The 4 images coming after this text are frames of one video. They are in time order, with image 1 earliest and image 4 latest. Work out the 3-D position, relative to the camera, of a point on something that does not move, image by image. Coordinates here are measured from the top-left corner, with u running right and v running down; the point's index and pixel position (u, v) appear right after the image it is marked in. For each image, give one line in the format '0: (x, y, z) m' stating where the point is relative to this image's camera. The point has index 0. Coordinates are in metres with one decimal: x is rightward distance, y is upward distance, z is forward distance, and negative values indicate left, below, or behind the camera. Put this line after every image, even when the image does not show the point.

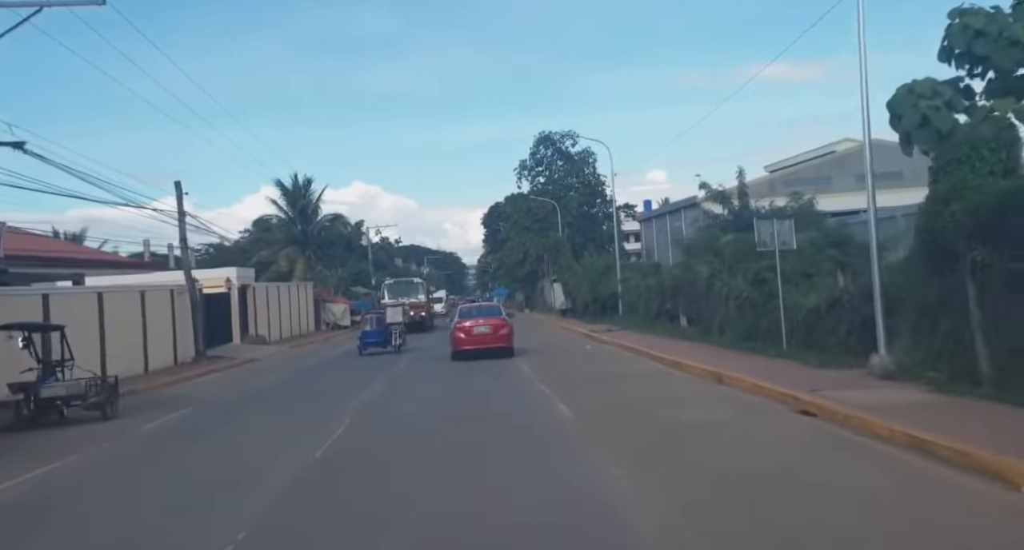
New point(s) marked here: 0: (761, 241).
0: (+5.8, +0.8, +17.7) m
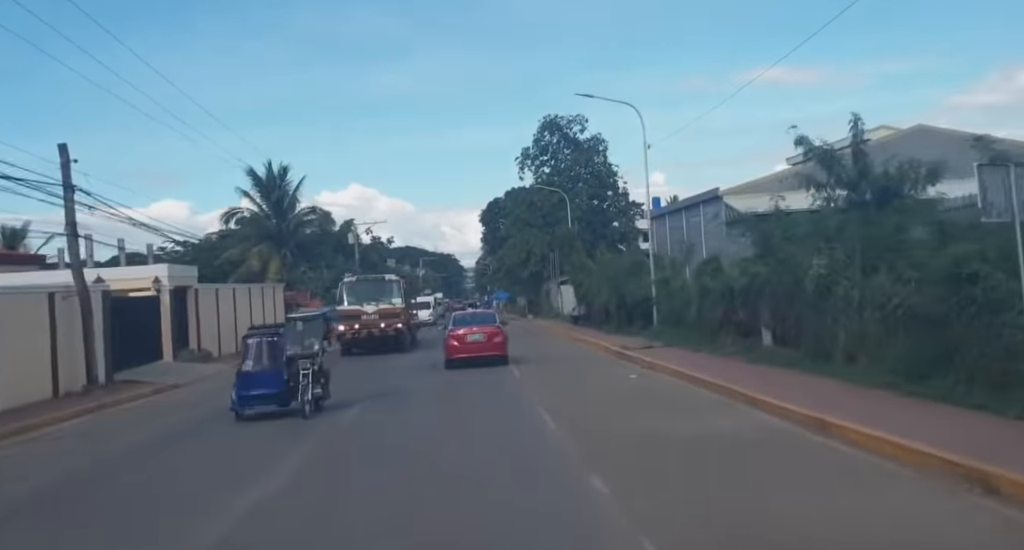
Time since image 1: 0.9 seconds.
0: (+6.1, +0.9, +9.7) m
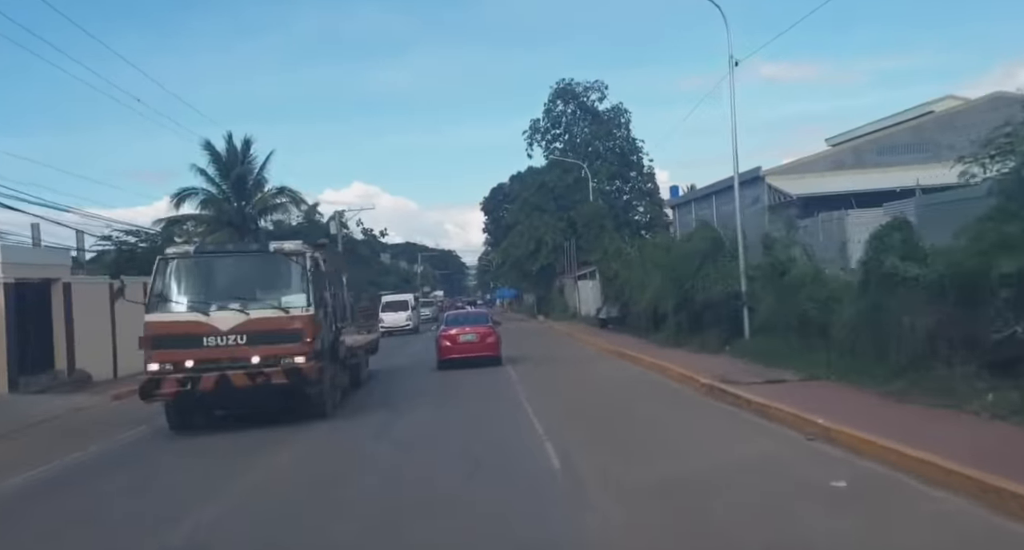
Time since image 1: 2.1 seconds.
0: (+6.5, +1.2, -0.6) m
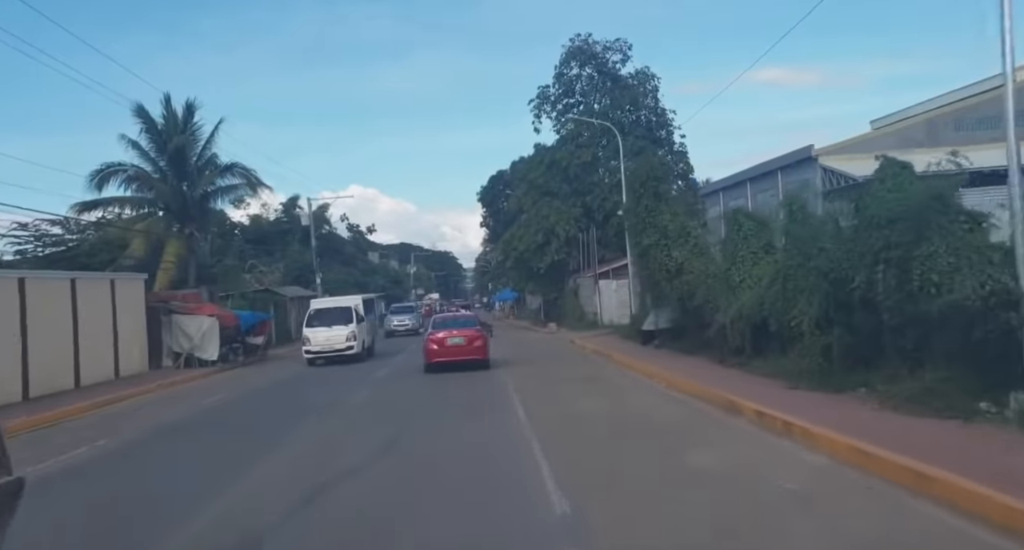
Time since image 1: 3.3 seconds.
0: (+6.9, +1.6, -11.1) m
